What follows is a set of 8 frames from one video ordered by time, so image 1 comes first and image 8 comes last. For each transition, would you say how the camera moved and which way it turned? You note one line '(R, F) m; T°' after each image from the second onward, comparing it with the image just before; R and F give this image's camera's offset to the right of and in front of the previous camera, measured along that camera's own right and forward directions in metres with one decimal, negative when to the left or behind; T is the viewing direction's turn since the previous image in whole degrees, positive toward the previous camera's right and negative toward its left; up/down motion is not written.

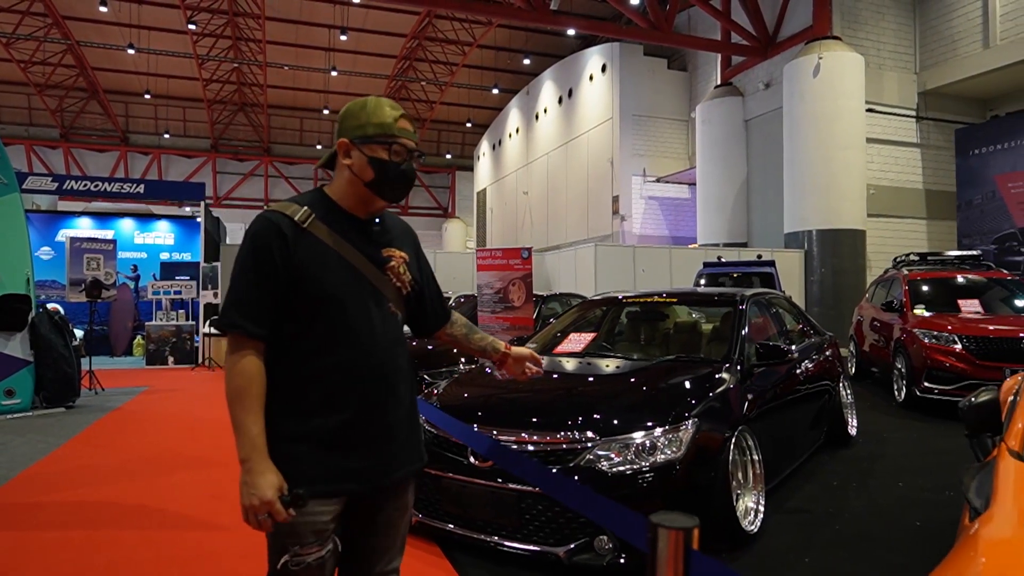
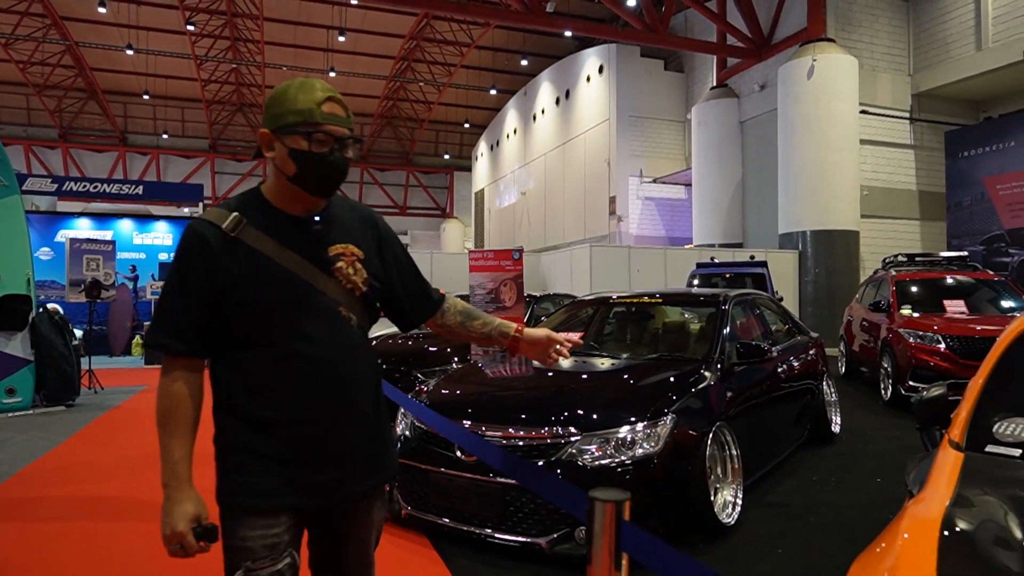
(+0.1, -0.1) m; 0°
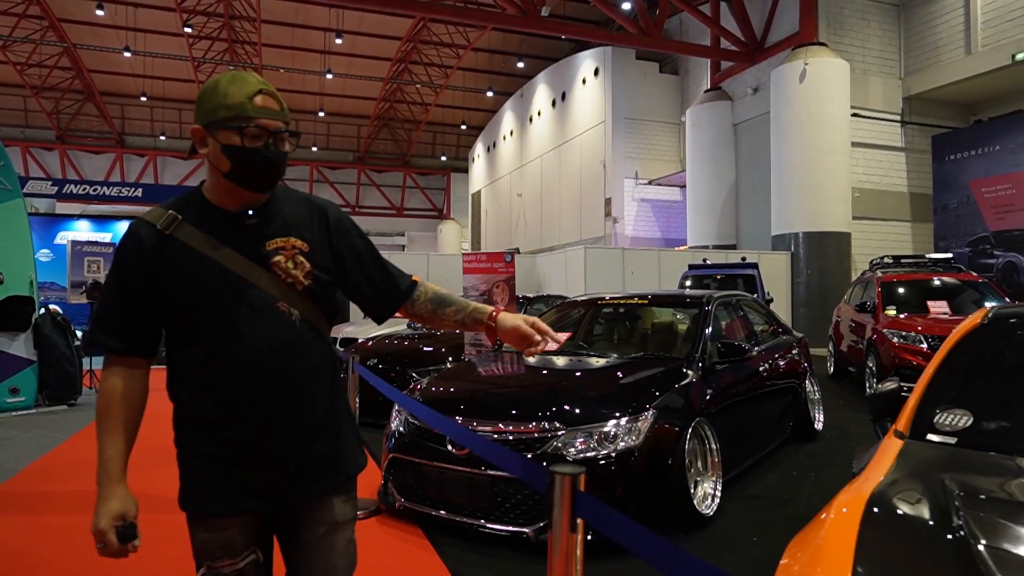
(0.0, -0.1) m; 0°
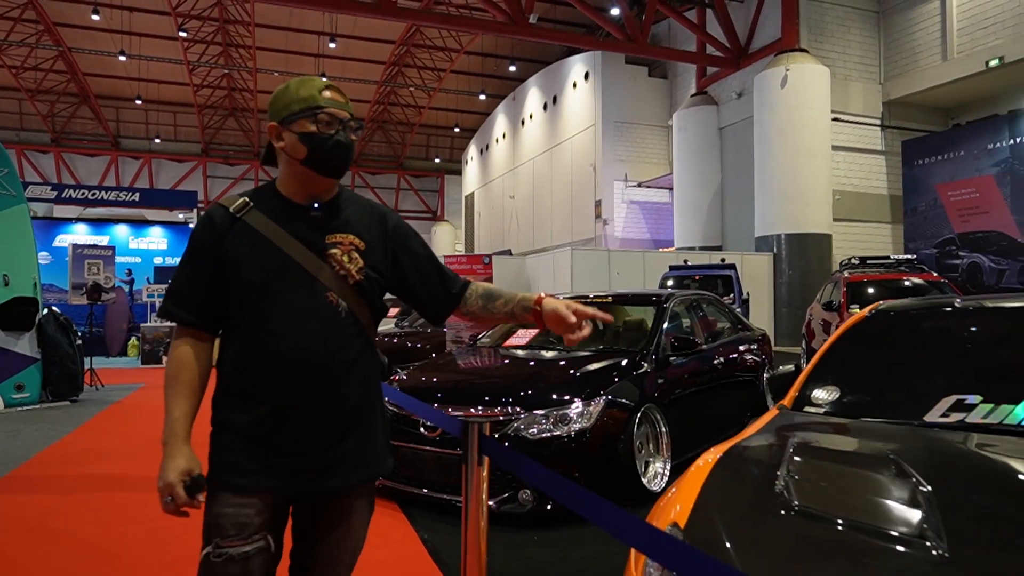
(+0.1, -0.3) m; 0°
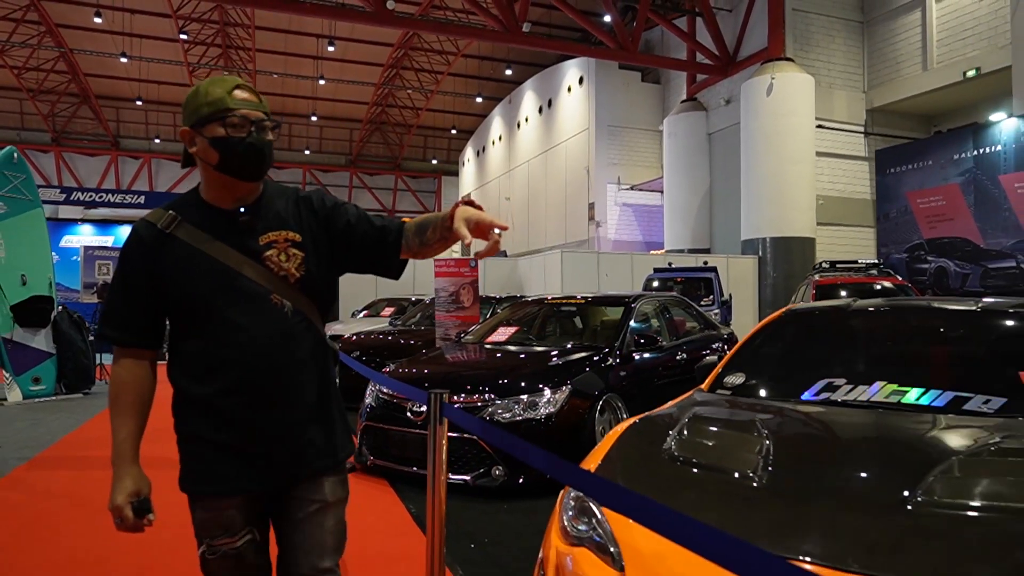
(+0.1, -0.4) m; 0°
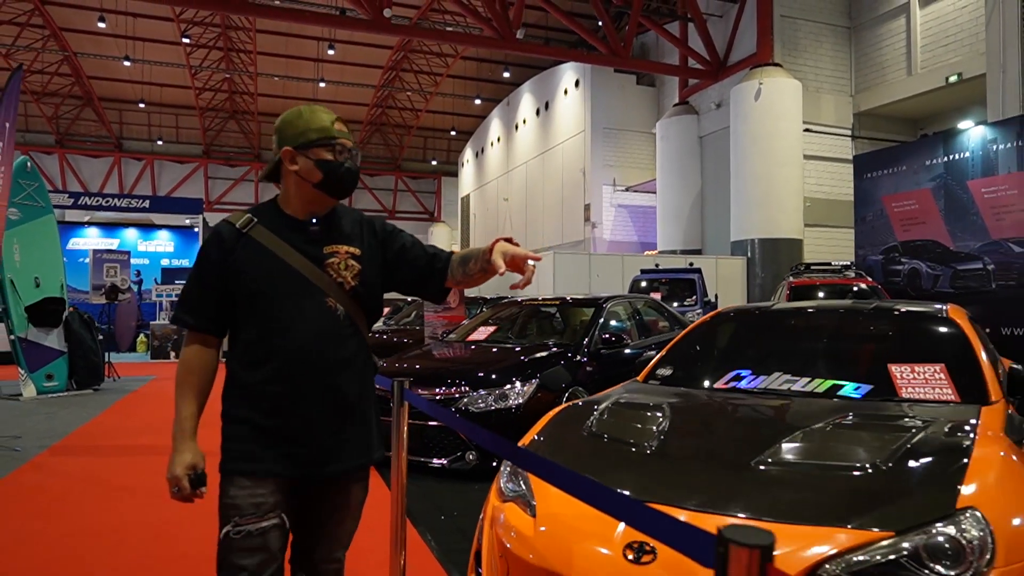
(+0.2, -0.4) m; 0°
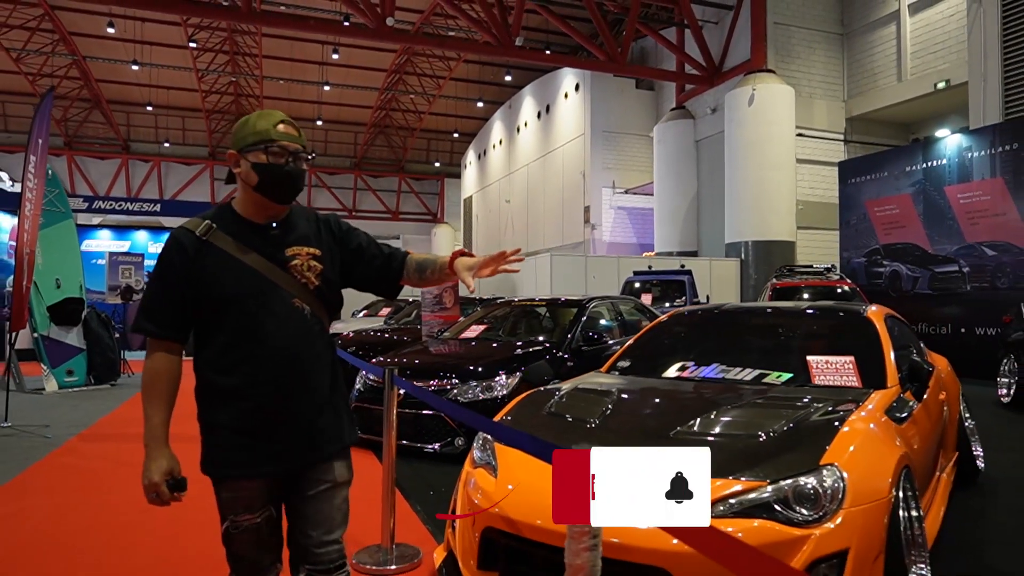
(+0.1, -0.4) m; 0°
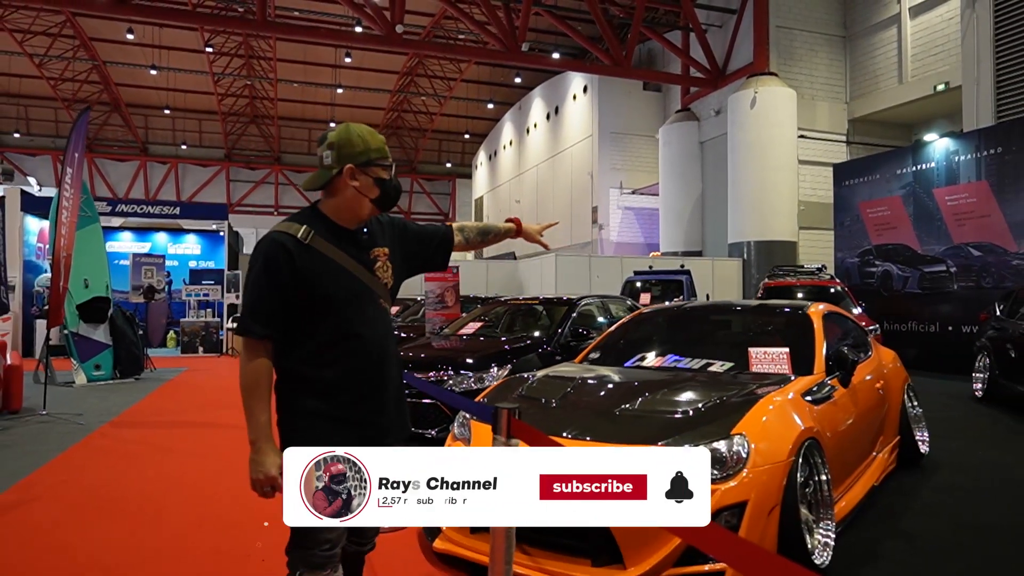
(+0.2, -0.4) m; -1°
